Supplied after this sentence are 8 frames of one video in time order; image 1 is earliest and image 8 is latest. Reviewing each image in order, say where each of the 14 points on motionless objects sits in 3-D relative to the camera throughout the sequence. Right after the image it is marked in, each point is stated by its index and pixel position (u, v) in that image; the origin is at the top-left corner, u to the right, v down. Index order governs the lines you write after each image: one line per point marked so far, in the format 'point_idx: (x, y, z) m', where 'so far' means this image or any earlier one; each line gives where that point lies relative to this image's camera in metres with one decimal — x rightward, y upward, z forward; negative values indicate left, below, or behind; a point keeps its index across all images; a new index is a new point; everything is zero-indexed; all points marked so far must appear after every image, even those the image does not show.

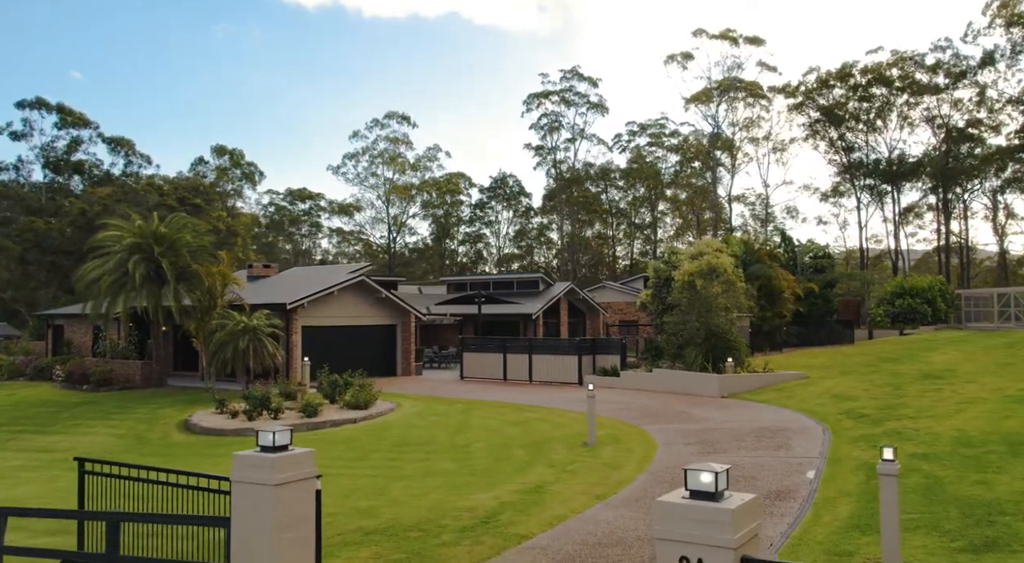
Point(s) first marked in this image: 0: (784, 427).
0: (+5.7, -3.0, +17.3) m
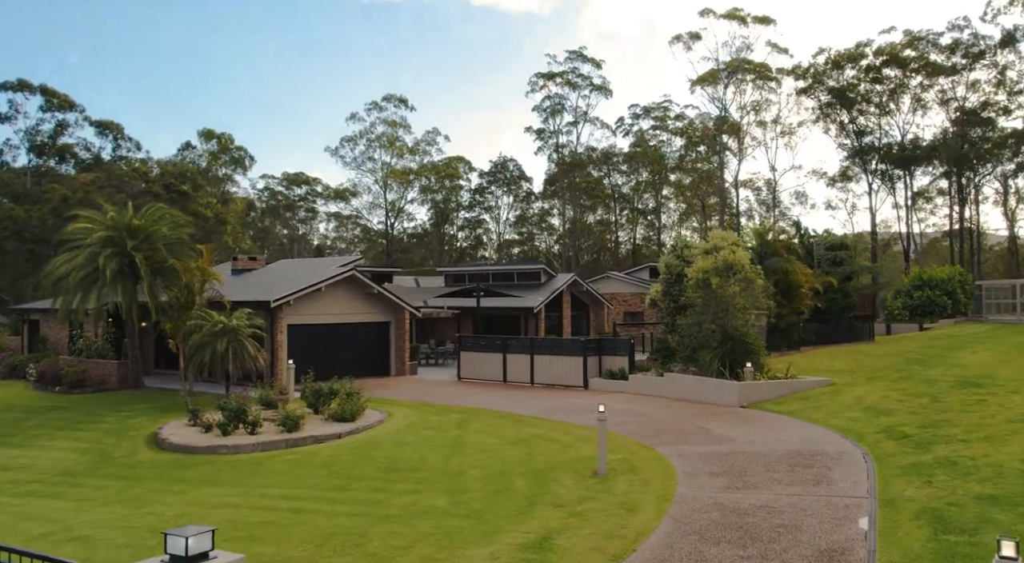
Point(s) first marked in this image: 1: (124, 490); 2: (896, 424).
0: (+5.7, -3.1, +15.4) m
1: (-7.7, -4.1, +16.4) m
2: (+8.1, -3.0, +17.5) m
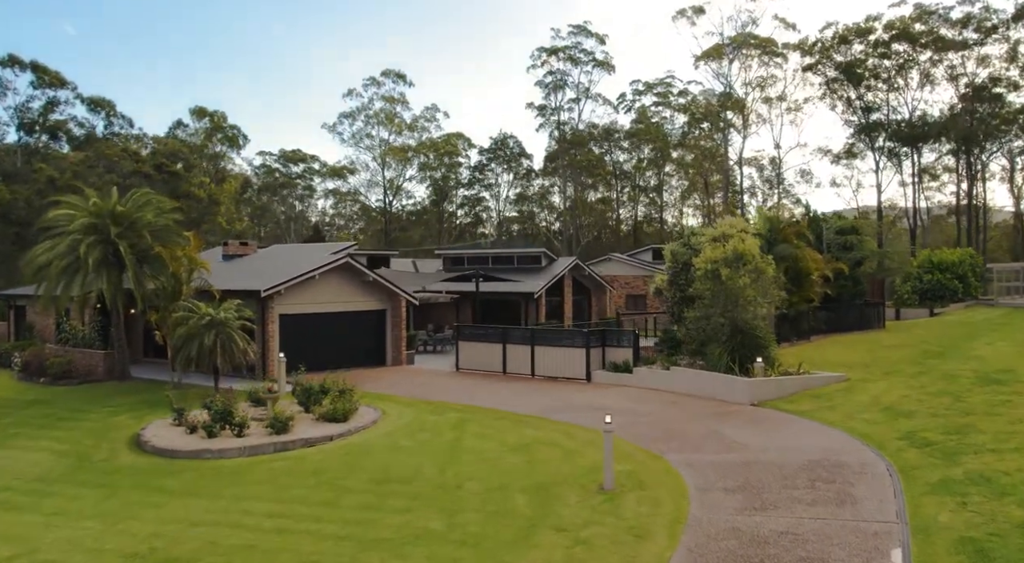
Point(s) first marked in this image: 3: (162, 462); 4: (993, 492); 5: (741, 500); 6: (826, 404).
0: (+5.7, -3.1, +14.4) m
1: (-7.7, -4.1, +15.4) m
2: (+8.1, -2.9, +16.5) m
3: (-7.3, -3.8, +17.4) m
4: (+7.0, -3.1, +12.2) m
5: (+3.5, -3.3, +12.6) m
6: (+7.4, -2.9, +19.6) m
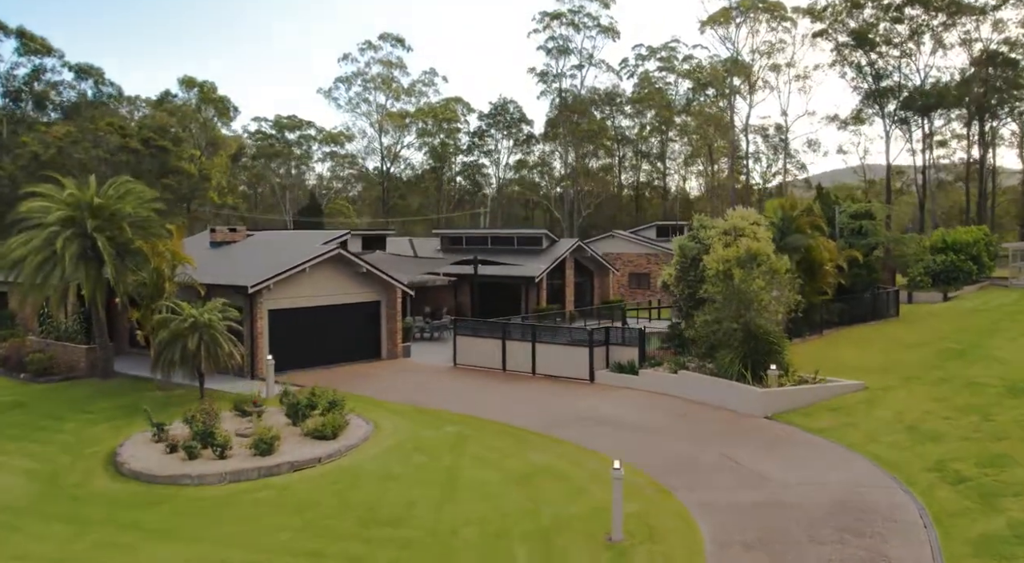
0: (+5.7, -3.6, +13.3) m
1: (-7.7, -4.5, +14.4) m
2: (+8.1, -3.3, +15.4) m
3: (-7.3, -4.1, +16.3) m
4: (+7.0, -3.6, +11.0) m
5: (+3.5, -3.8, +11.4) m
6: (+7.4, -3.1, +18.5) m
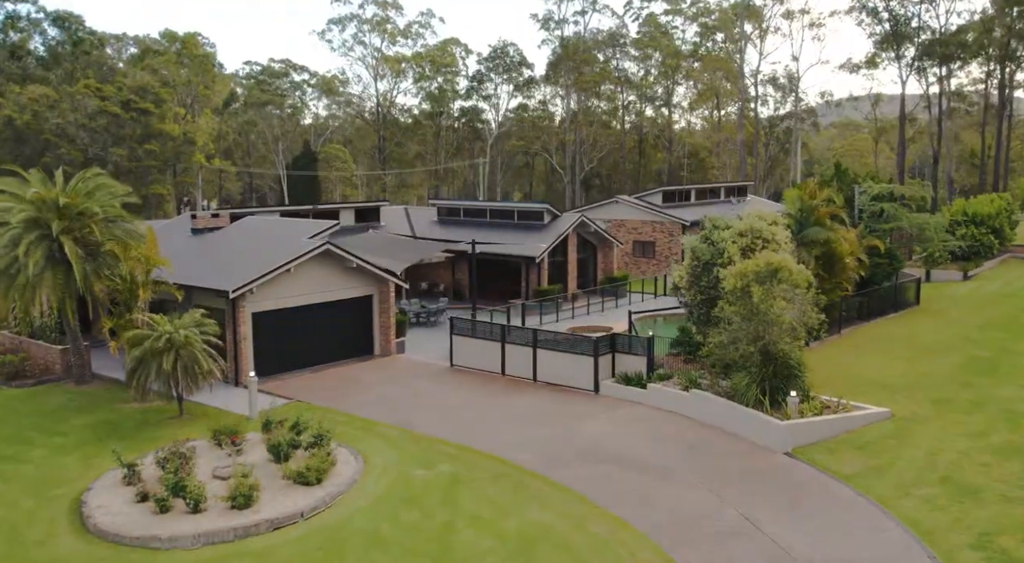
0: (+5.7, -4.6, +11.9) m
1: (-7.7, -5.4, +13.1) m
2: (+8.1, -4.1, +14.0) m
3: (-7.3, -4.9, +14.9) m
4: (+7.0, -4.8, +9.7) m
5: (+3.4, -5.0, +10.1) m
6: (+7.4, -3.7, +17.0) m
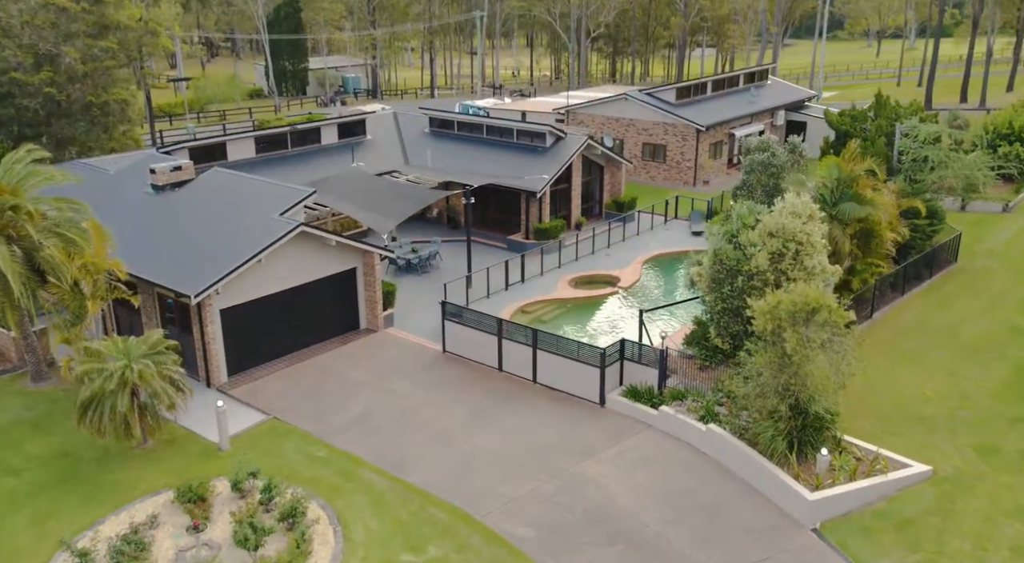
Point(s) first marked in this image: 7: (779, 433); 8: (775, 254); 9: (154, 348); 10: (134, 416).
0: (+5.6, -7.0, +10.4) m
1: (-7.8, -7.5, +11.7) m
2: (+8.0, -6.1, +12.3) m
3: (-7.4, -6.6, +13.4) m
4: (+6.9, -7.7, +8.2) m
5: (+3.4, -7.7, +8.7) m
6: (+7.3, -5.0, +15.2) m
7: (+5.6, -3.1, +17.4) m
8: (+6.3, +0.7, +19.9) m
9: (-8.3, -1.3, +19.1) m
10: (-8.4, -2.9, +18.3) m
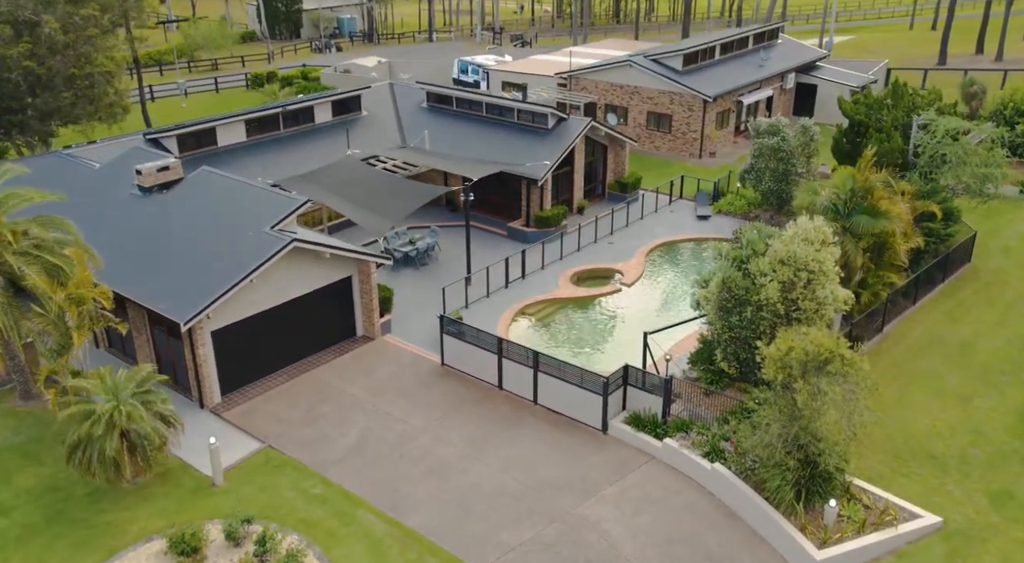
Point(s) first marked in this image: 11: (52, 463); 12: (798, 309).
0: (+5.6, -8.4, +10.2) m
1: (-7.8, -8.9, +11.6) m
2: (+8.0, -7.4, +12.1) m
3: (-7.4, -7.8, +13.2) m
4: (+6.9, -9.3, +8.1) m
5: (+3.4, -9.4, +8.6) m
6: (+7.3, -6.1, +14.9) m
7: (+5.6, -4.0, +17.0) m
8: (+6.3, 0.0, +19.1) m
9: (-8.3, -2.1, +18.5) m
10: (-8.3, -3.7, +17.9) m
11: (-11.0, -4.4, +19.8) m
12: (+6.6, -0.6, +19.2) m
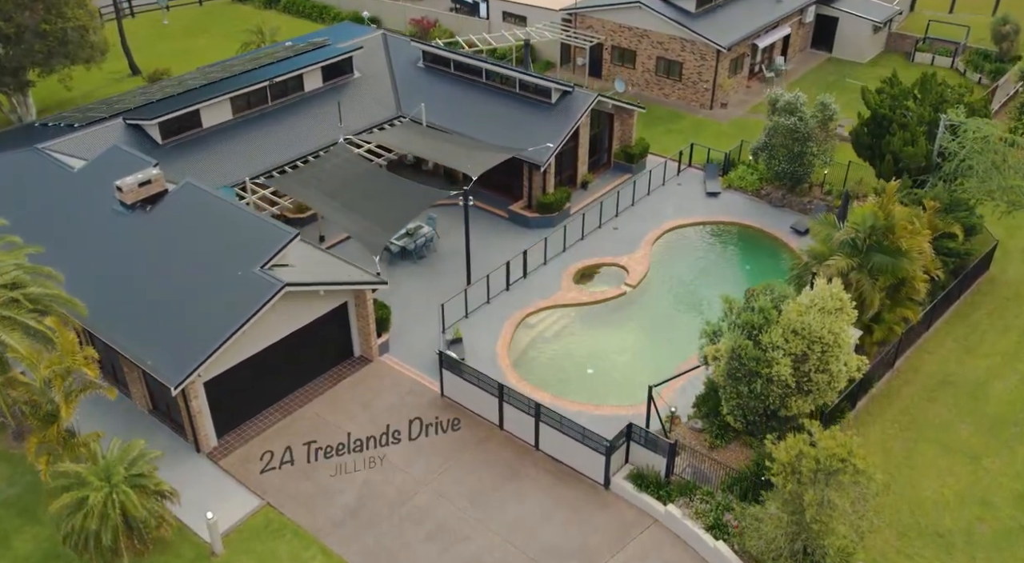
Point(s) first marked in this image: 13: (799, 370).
0: (+5.6, -11.4, +10.8) m
1: (-7.7, -11.5, +12.3) m
2: (+8.0, -10.0, +12.5) m
3: (-7.4, -10.2, +13.7) m
4: (+6.9, -12.5, +8.9) m
5: (+3.4, -12.5, +9.4) m
6: (+7.3, -8.3, +15.1) m
7: (+5.6, -5.9, +16.8) m
8: (+6.3, -1.7, +18.3) m
9: (-8.2, -3.7, +18.0) m
10: (-8.3, -5.5, +17.7) m
11: (-11.0, -5.8, +19.7) m
12: (+6.6, -2.2, +18.4) m
13: (+6.4, -2.0, +18.4) m
